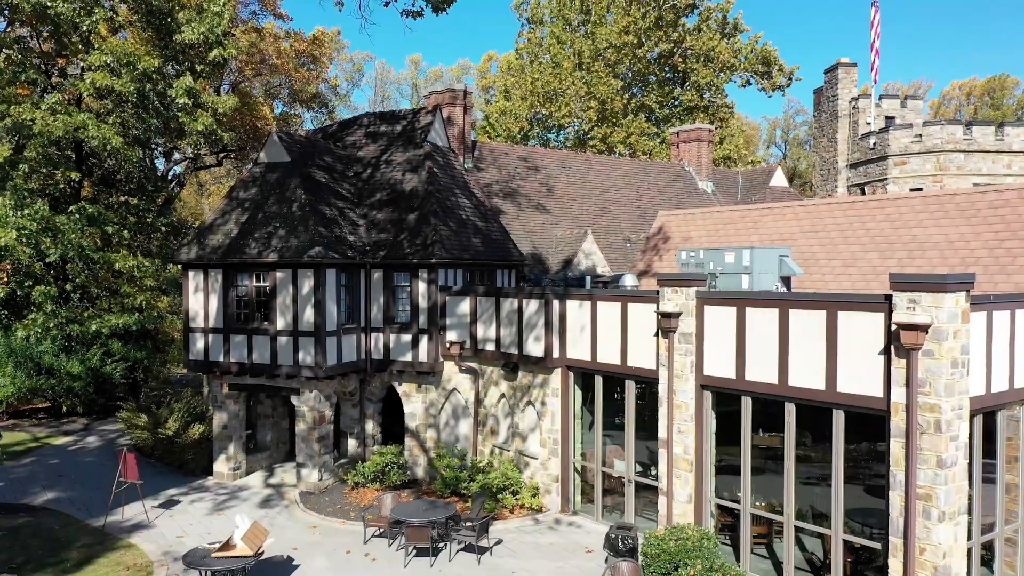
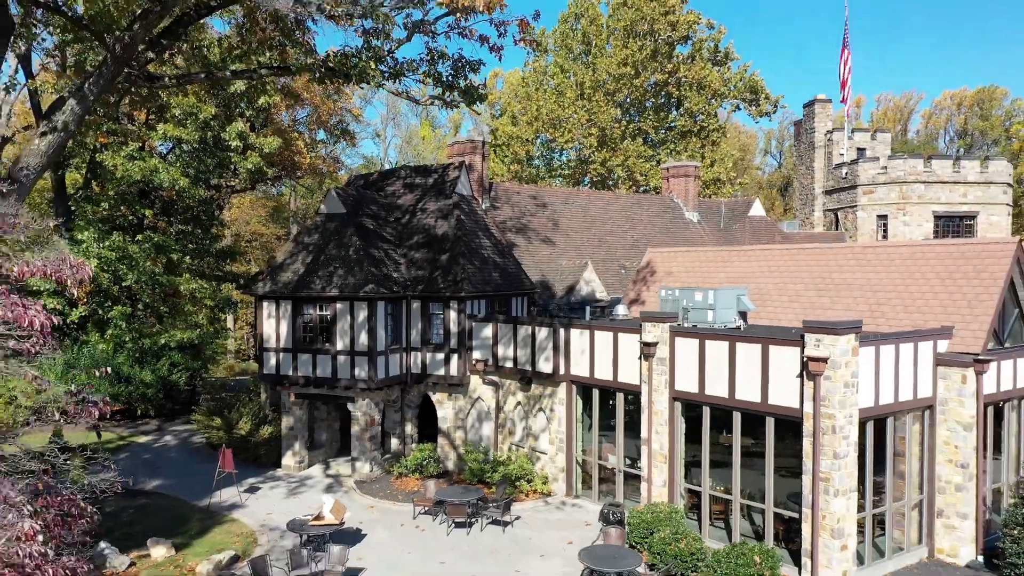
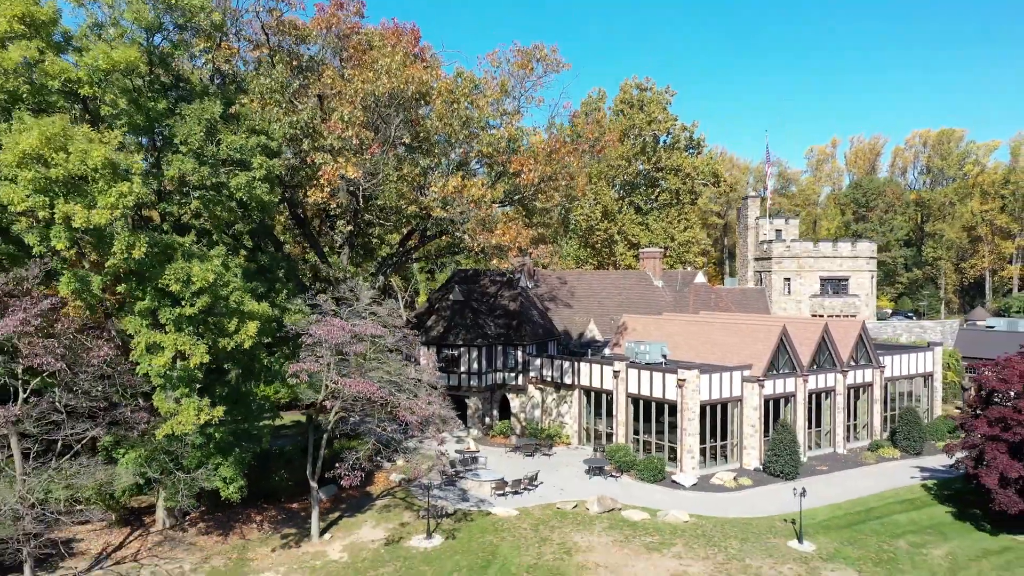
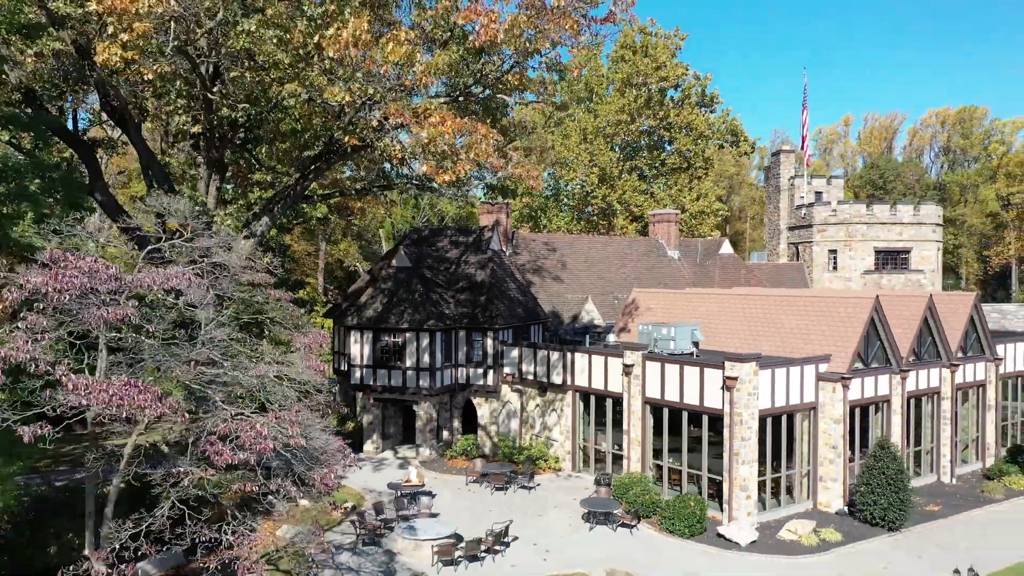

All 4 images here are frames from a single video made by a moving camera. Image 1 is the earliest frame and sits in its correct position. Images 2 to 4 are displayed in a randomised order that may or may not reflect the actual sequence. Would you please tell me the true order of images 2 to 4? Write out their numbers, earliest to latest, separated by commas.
2, 4, 3
